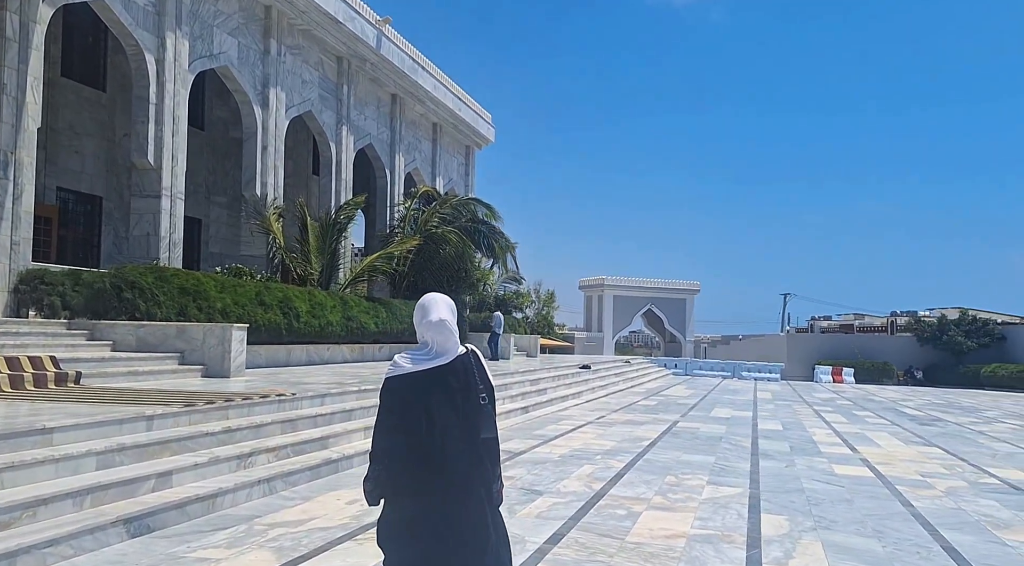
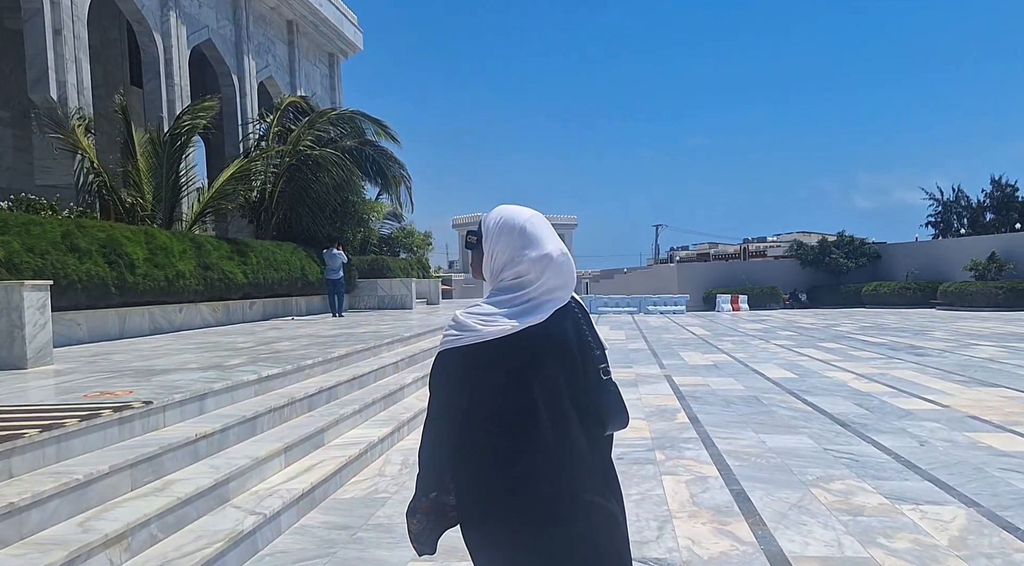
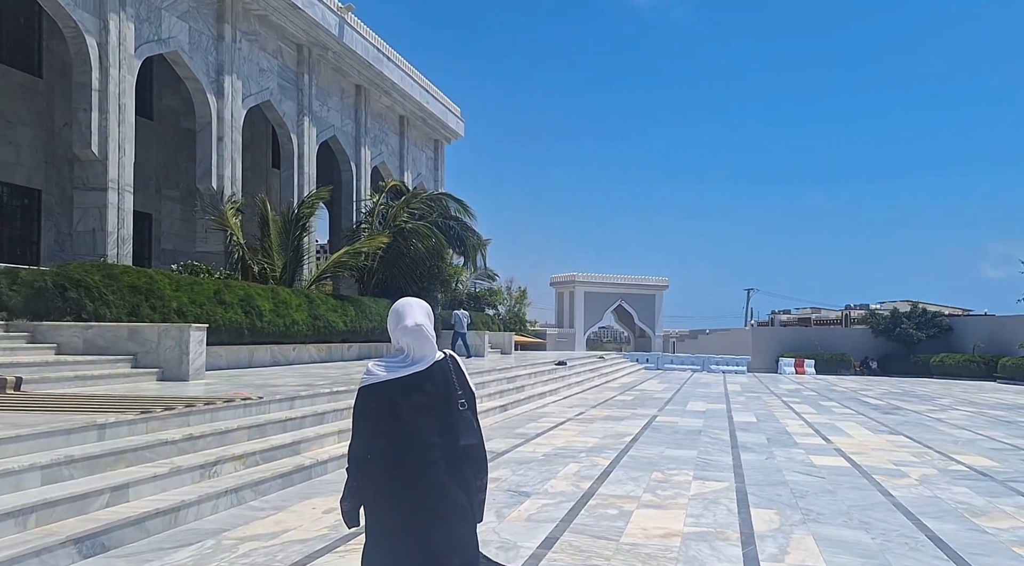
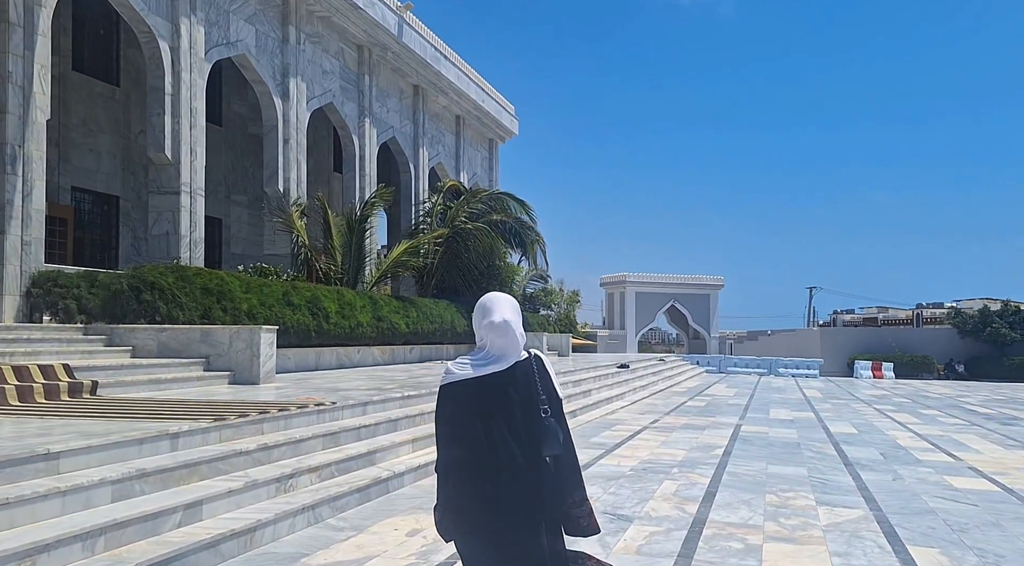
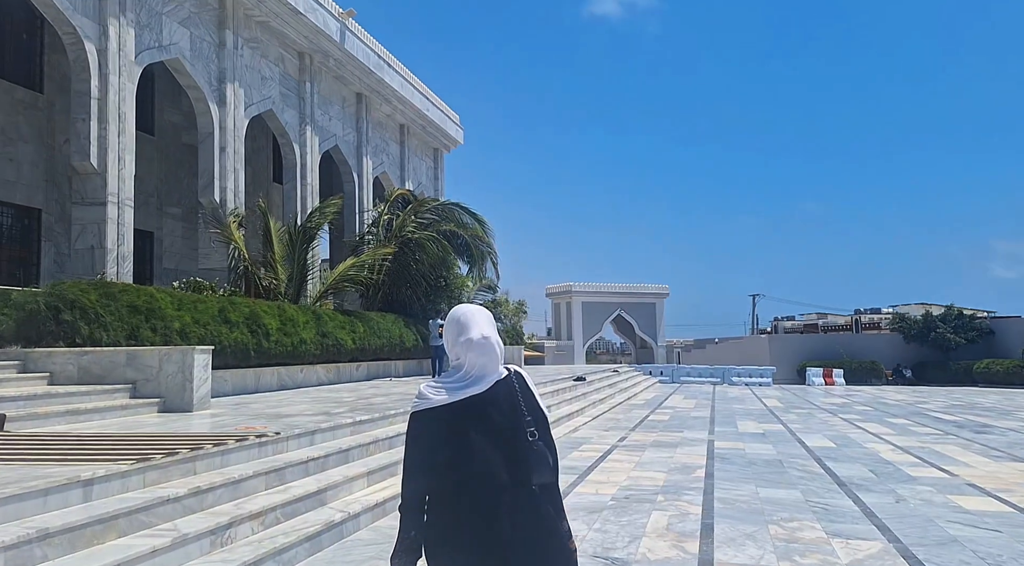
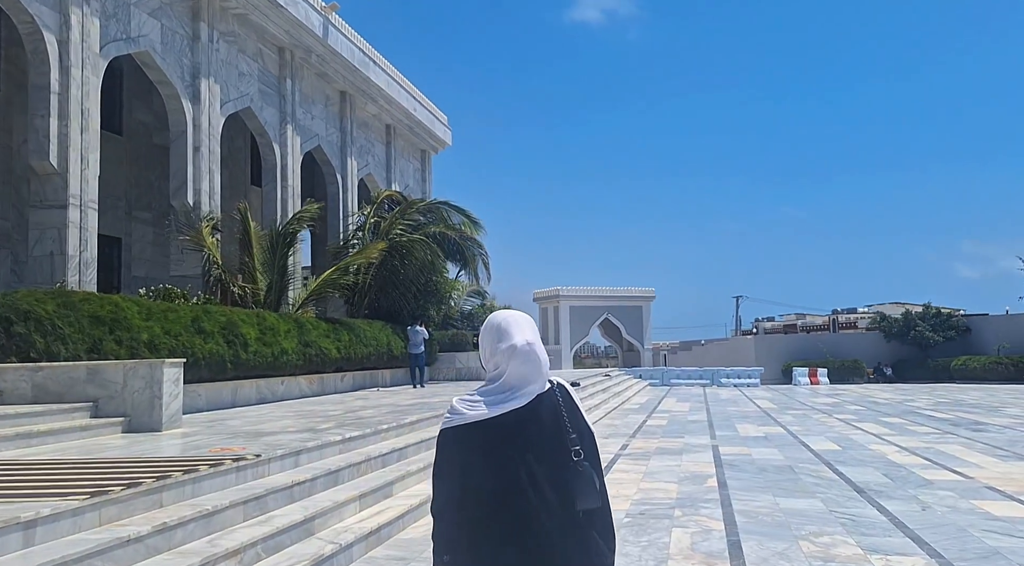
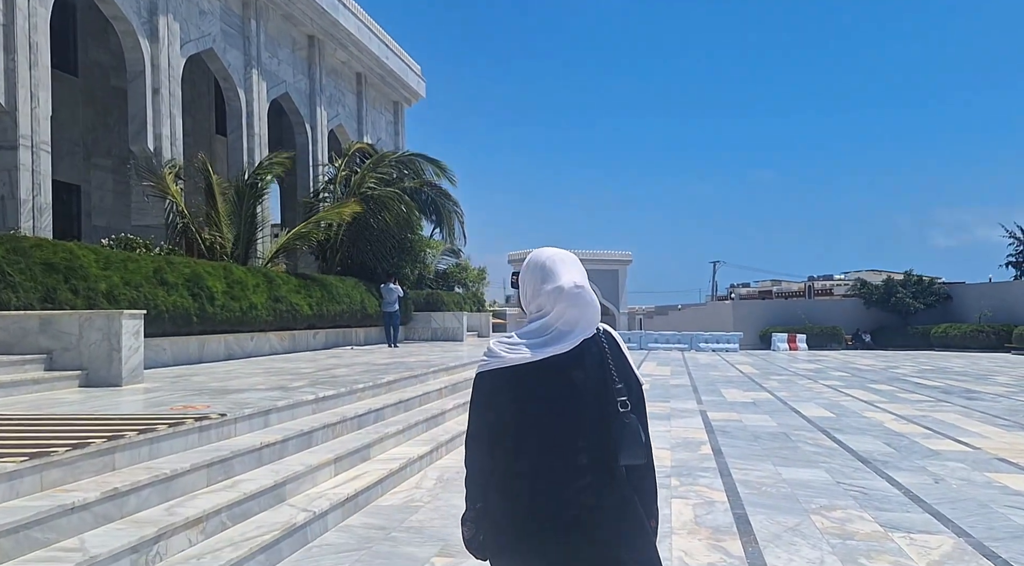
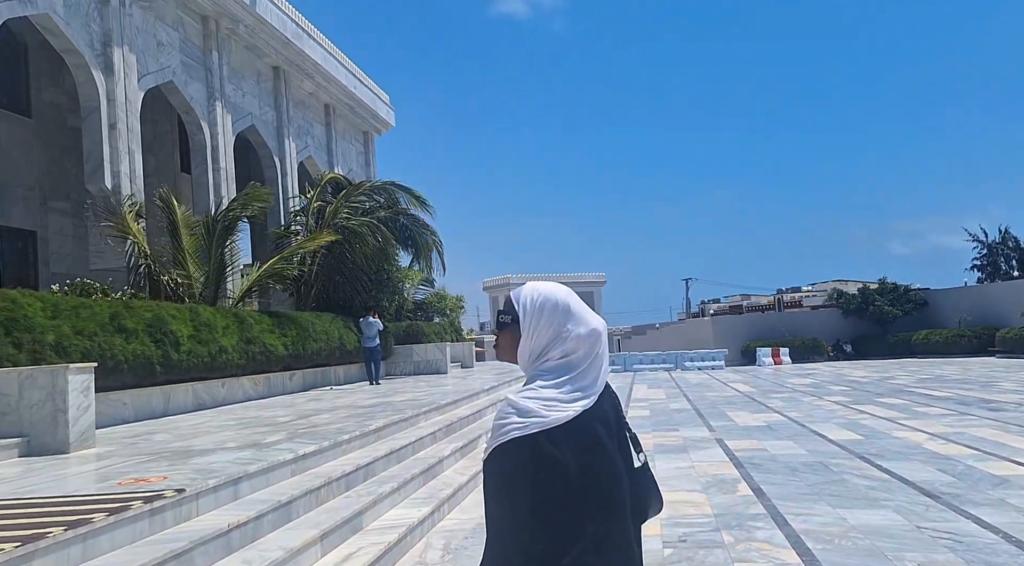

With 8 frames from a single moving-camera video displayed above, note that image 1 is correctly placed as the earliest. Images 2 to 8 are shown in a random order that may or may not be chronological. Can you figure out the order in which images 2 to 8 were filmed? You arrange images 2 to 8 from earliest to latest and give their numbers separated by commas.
3, 4, 5, 6, 7, 2, 8
